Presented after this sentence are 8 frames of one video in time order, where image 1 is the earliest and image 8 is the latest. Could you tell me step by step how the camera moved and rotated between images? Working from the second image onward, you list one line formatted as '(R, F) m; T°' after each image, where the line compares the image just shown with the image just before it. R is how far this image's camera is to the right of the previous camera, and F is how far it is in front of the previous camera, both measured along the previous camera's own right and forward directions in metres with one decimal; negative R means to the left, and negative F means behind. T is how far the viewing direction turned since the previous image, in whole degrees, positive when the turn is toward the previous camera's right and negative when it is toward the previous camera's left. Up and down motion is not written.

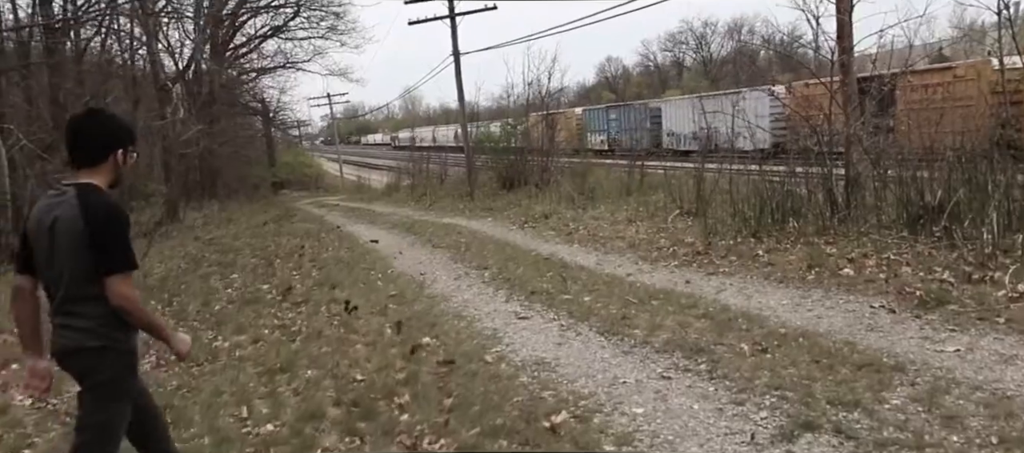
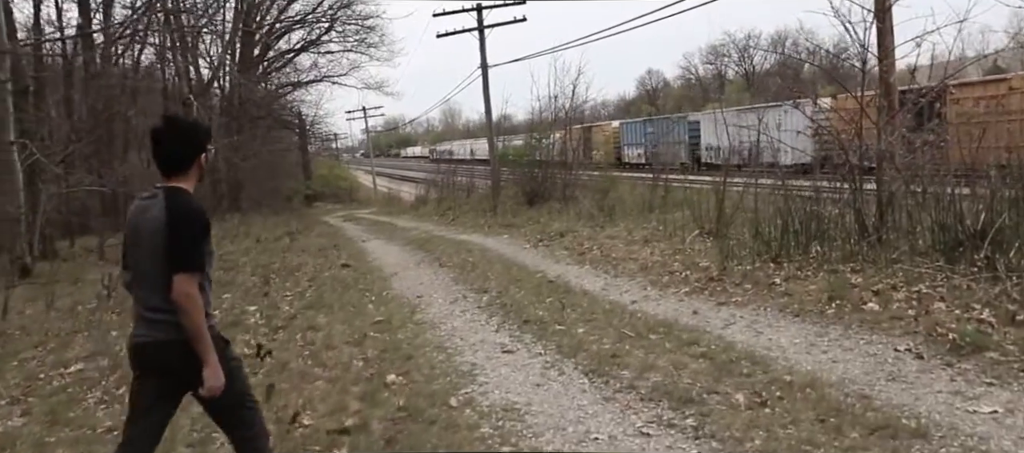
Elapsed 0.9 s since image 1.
(+0.5, +0.6) m; -3°
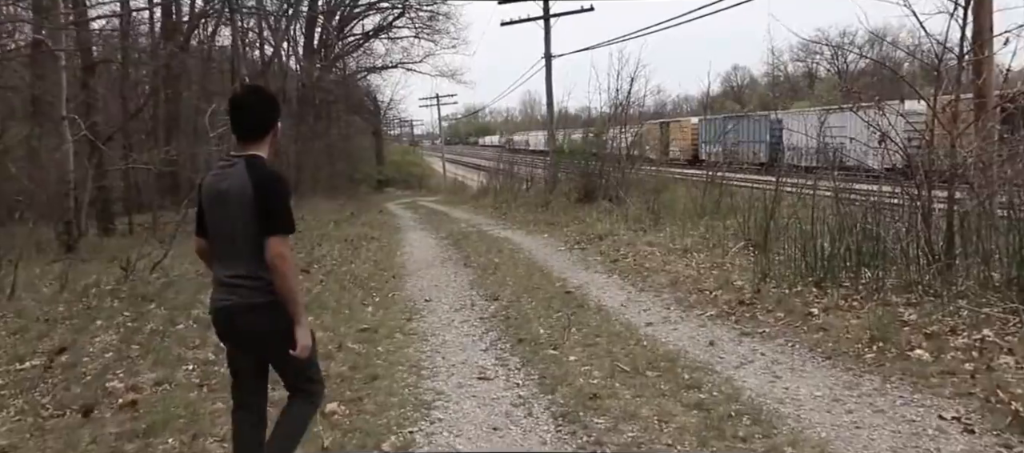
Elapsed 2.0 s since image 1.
(+0.7, +0.8) m; -6°
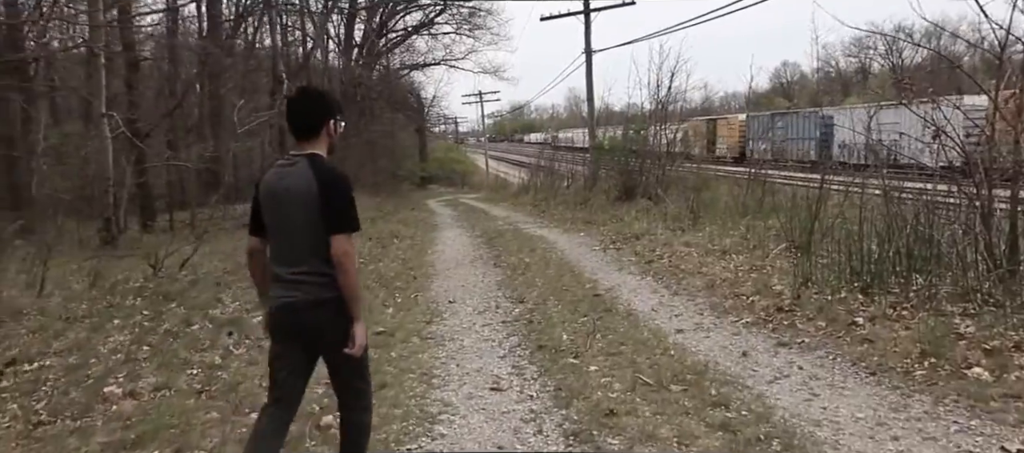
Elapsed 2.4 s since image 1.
(+0.2, +0.4) m; -4°
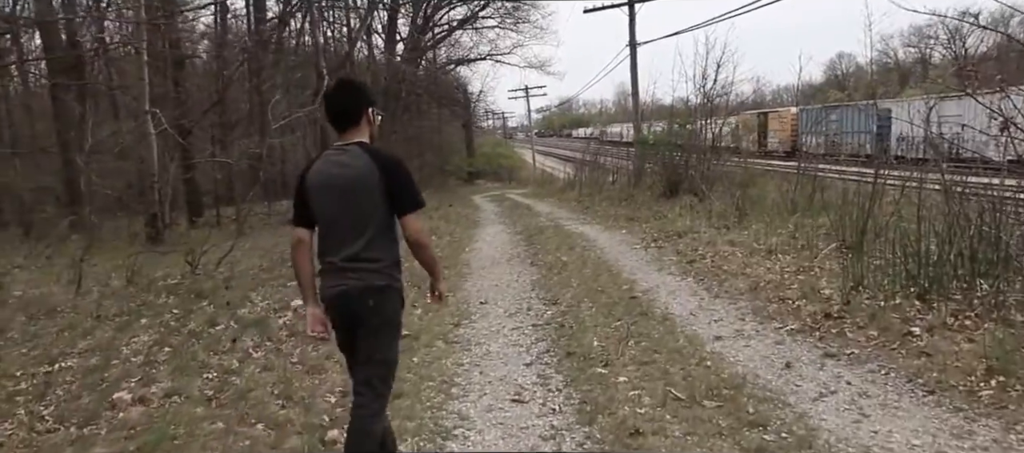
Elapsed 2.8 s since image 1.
(+0.2, +0.3) m; -4°
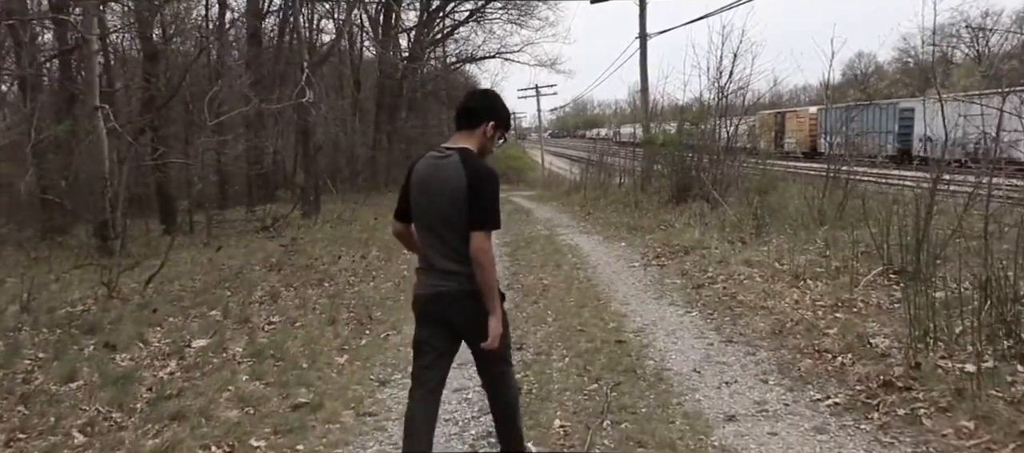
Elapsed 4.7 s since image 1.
(+0.6, +1.9) m; -1°
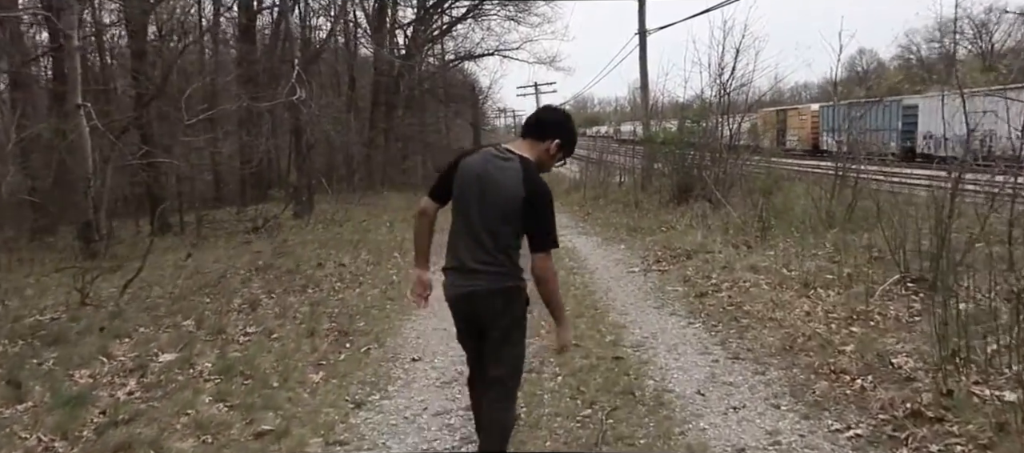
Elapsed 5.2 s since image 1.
(+0.1, +0.5) m; 0°
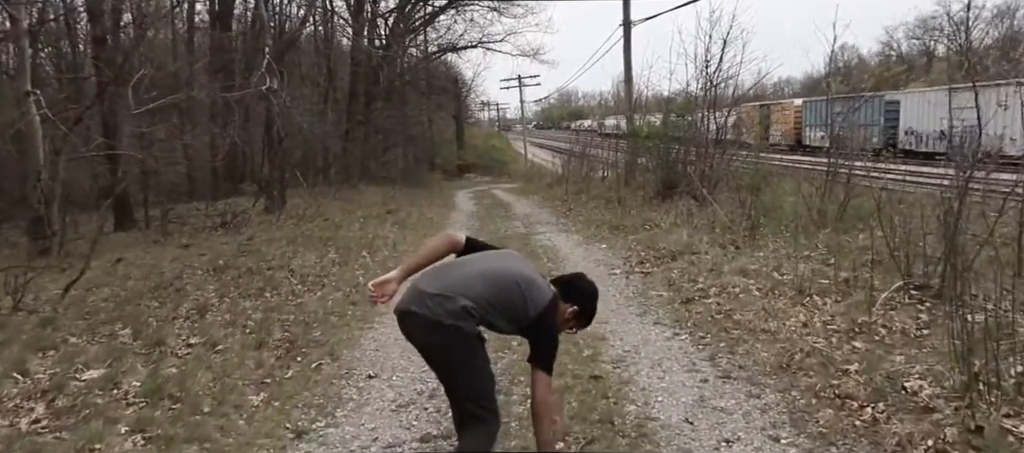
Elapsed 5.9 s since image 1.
(+0.1, +0.7) m; +1°
